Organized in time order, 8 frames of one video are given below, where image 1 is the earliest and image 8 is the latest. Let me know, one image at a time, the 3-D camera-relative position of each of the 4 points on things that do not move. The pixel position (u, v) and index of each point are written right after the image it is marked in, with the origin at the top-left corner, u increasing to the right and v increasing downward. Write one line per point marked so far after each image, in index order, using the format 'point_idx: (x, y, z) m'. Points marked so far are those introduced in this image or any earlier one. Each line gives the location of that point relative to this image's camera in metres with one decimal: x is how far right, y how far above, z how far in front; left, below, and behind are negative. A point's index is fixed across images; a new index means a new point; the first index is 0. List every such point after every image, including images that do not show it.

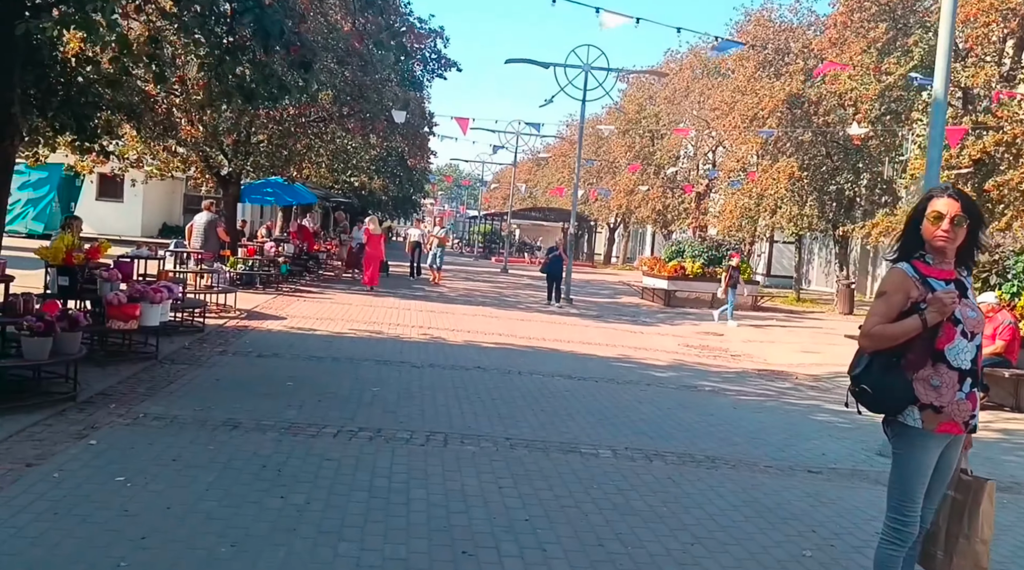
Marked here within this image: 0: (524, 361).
0: (+0.1, -0.9, +13.1) m
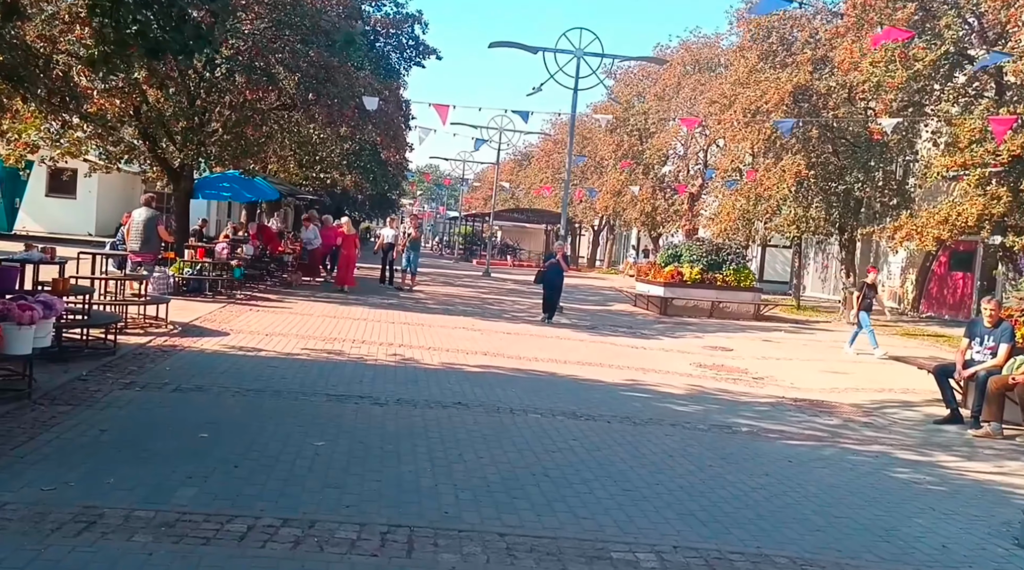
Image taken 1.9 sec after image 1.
0: (0.0, -1.0, +10.6) m
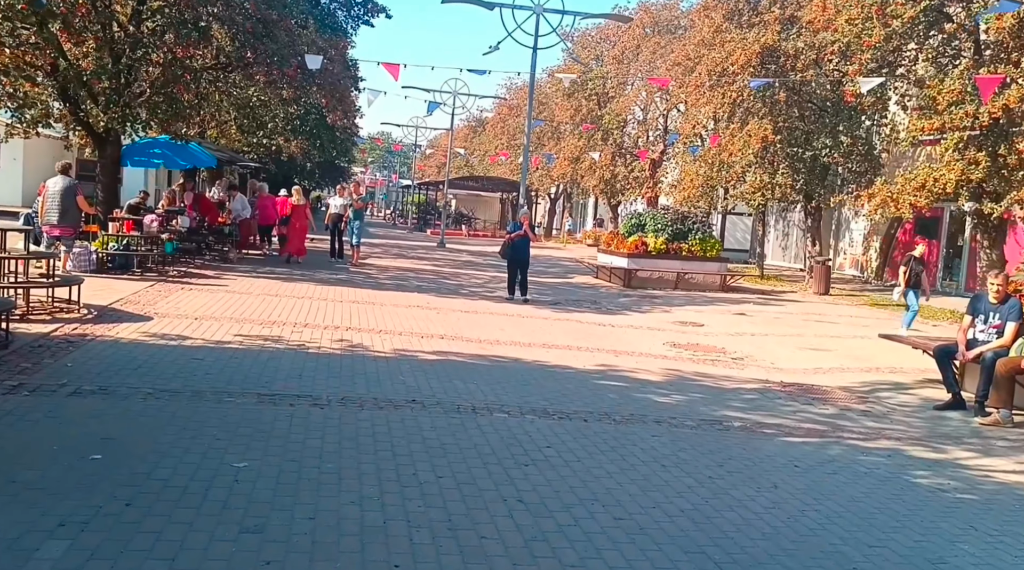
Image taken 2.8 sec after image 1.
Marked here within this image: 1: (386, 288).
0: (-0.3, -0.8, +9.3) m
1: (-2.2, -0.1, +19.7) m
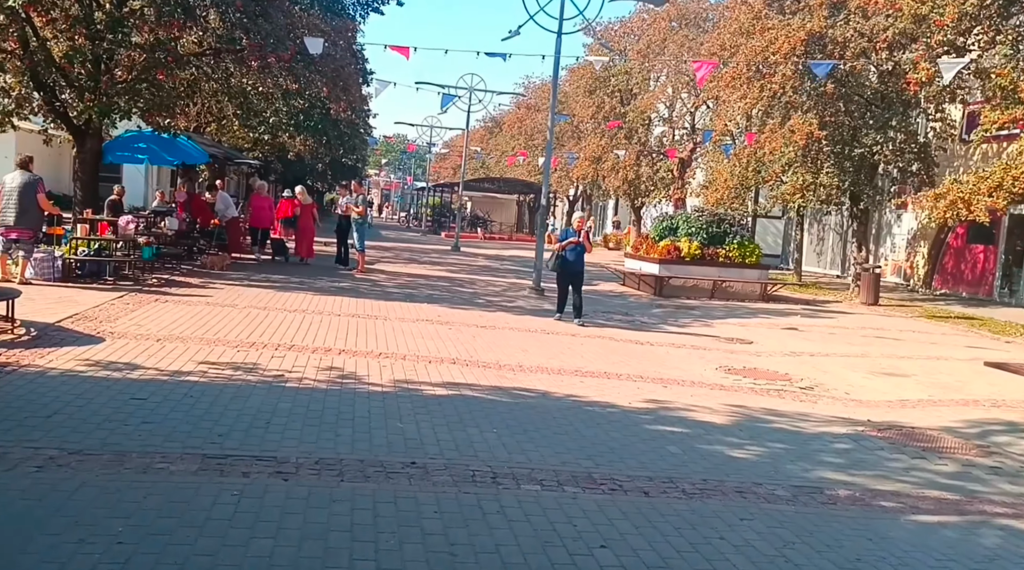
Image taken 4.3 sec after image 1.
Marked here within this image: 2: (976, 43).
0: (-0.1, -1.0, +7.1) m
1: (-1.9, -0.2, +17.6) m
2: (+8.2, +4.3, +19.9) m
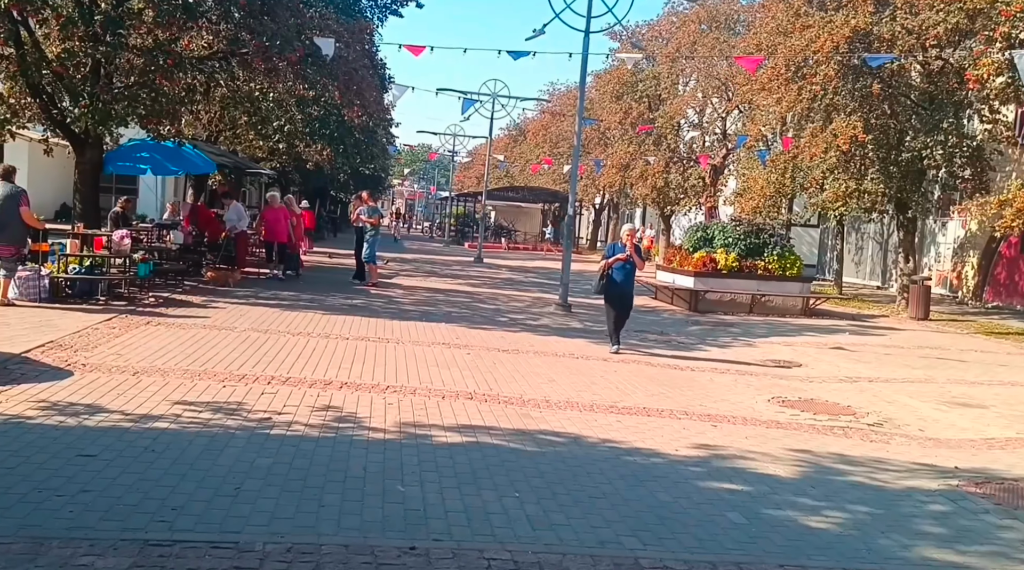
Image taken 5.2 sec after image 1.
0: (0.0, -1.1, +5.8) m
1: (-1.5, -0.5, +16.2) m
2: (+8.6, +4.0, +18.4) m
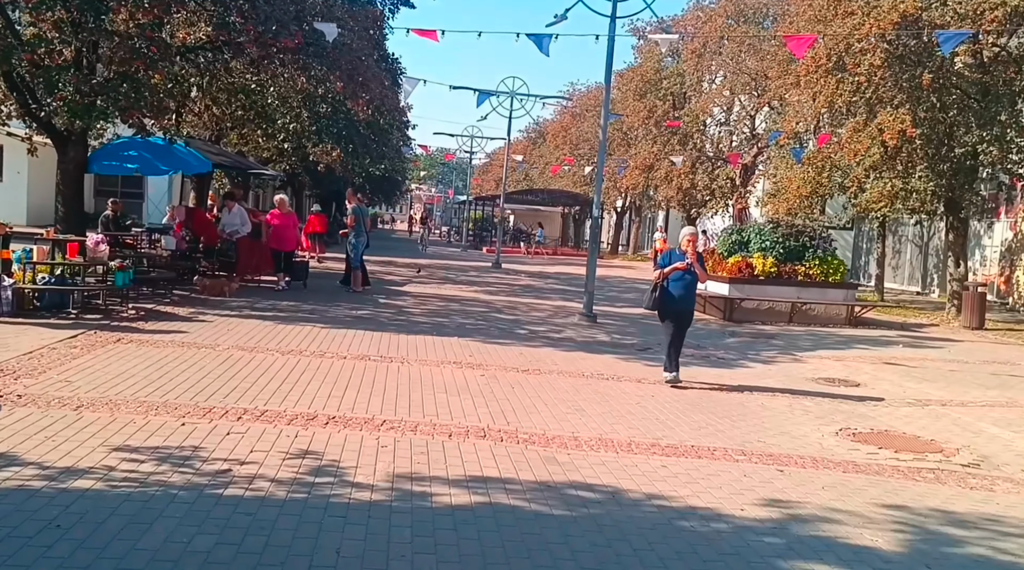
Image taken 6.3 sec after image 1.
0: (+0.1, -1.2, +4.2) m
1: (-1.3, -0.6, +14.6) m
2: (+8.9, +3.9, +16.7) m
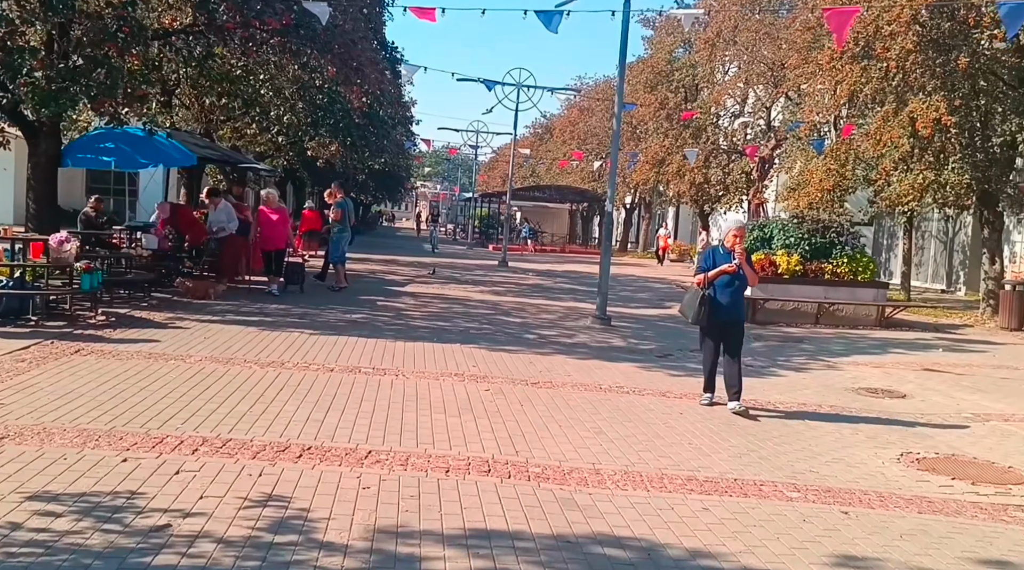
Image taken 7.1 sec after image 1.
0: (+0.2, -1.3, +2.9) m
1: (-1.2, -0.6, +13.4) m
2: (+9.0, +4.0, +15.3) m
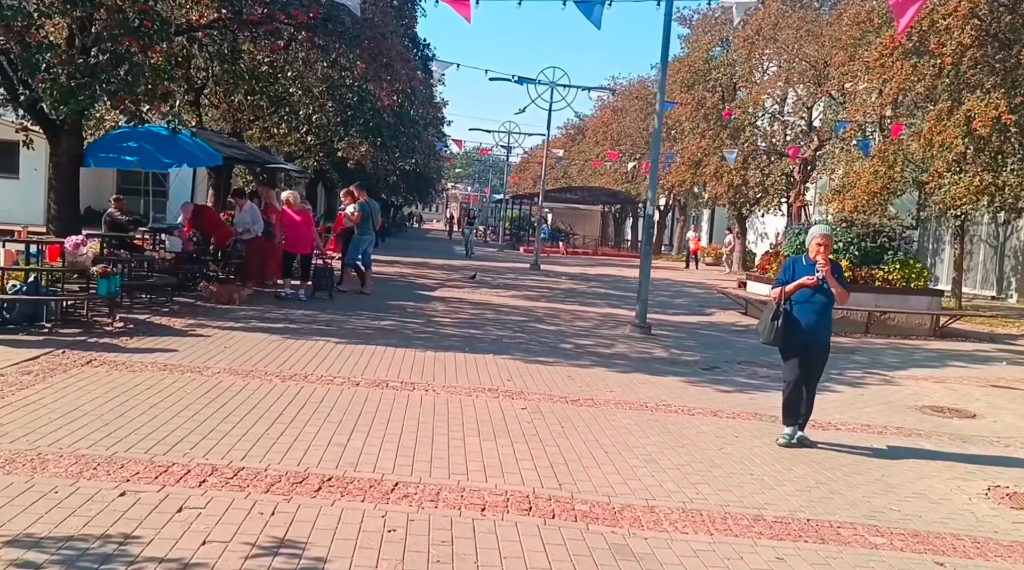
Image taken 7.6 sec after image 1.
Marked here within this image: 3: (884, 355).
0: (+0.3, -1.3, +2.2) m
1: (-0.7, -0.7, +12.7) m
2: (+9.5, +3.8, +14.3) m
3: (+5.1, -1.0, +15.3) m
